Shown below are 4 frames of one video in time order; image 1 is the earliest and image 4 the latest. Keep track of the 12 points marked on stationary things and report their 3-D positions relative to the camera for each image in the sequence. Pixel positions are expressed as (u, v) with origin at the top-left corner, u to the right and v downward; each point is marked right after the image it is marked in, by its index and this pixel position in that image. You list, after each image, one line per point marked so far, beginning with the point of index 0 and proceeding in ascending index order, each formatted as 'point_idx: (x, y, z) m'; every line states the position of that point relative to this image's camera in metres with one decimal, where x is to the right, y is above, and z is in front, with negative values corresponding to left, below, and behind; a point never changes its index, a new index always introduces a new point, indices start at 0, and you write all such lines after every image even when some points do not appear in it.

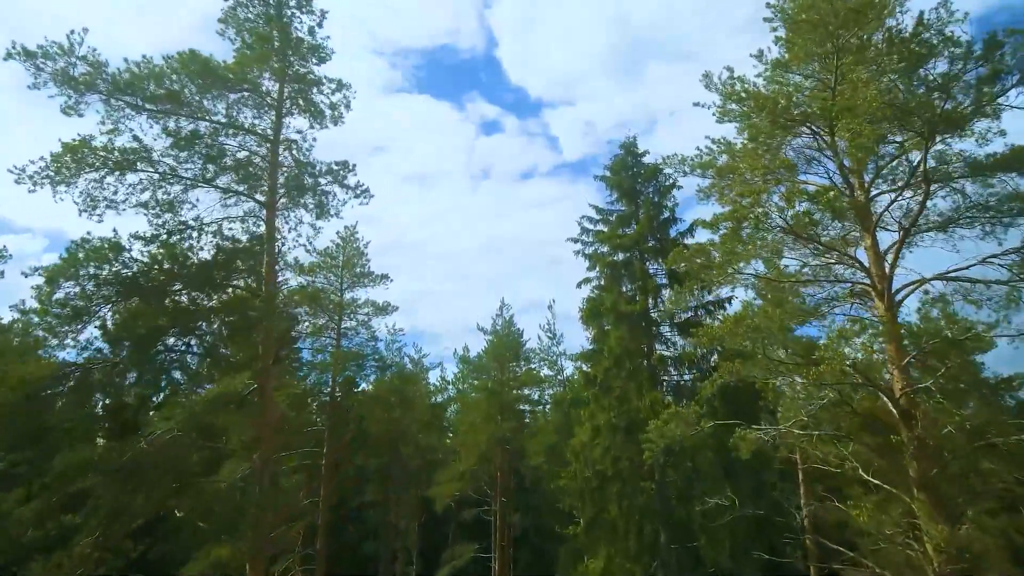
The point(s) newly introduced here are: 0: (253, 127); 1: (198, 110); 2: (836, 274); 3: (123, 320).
0: (-5.0, +3.1, +14.4) m
1: (-5.8, +3.3, +13.8) m
2: (+6.3, +0.3, +14.8) m
3: (-6.9, -0.6, +13.1) m
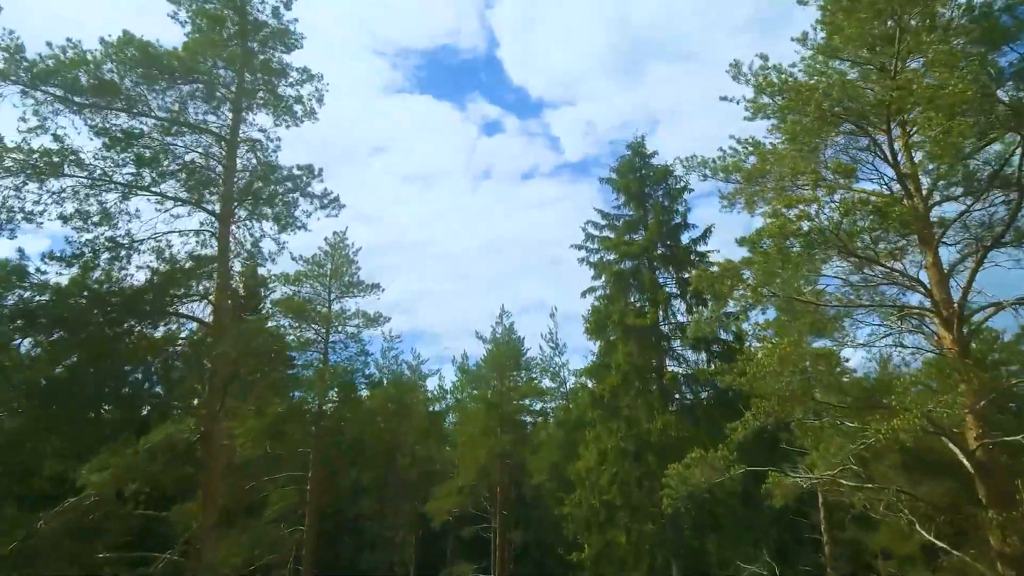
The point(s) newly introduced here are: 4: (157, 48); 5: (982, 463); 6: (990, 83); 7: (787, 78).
0: (-5.1, +2.7, +12.3) m
1: (-5.9, +2.9, +11.7) m
2: (+6.3, -0.1, +12.7) m
3: (-6.9, -1.0, +11.0) m
4: (-5.7, +3.8, +11.9) m
5: (+6.7, -2.5, +10.6) m
6: (+6.6, +2.8, +10.3) m
7: (+4.7, +3.5, +12.5) m
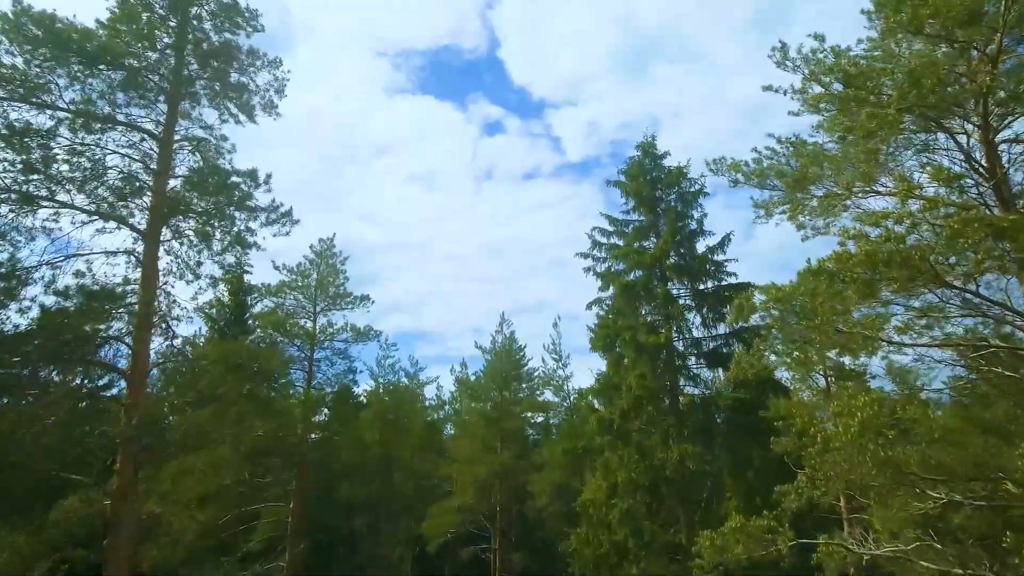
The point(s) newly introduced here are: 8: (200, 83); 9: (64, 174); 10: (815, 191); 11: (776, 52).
0: (-5.1, +2.2, +9.9) m
1: (-5.9, +2.4, +9.4) m
2: (+6.2, -0.5, +10.3) m
3: (-7.0, -1.4, +8.7) m
4: (-5.7, +3.4, +9.6) m
5: (+6.6, -2.9, +8.3) m
6: (+6.6, +2.4, +7.9) m
7: (+4.7, +3.1, +10.2) m
8: (-4.5, +3.0, +10.8) m
9: (-5.6, +1.4, +9.4) m
10: (+4.6, +1.5, +11.4) m
11: (+4.0, +3.6, +11.2) m
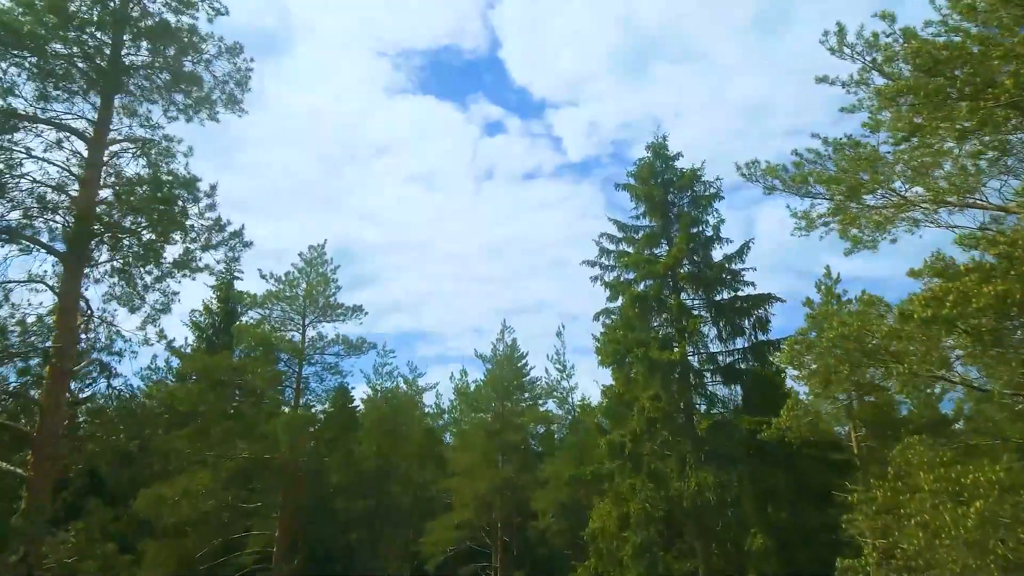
0: (-5.0, +1.9, +8.2) m
1: (-5.8, +2.1, +7.6) m
2: (+6.3, -0.9, +8.5) m
3: (-6.9, -1.8, +6.9) m
4: (-5.6, +3.0, +7.8) m
5: (+6.7, -3.3, +6.5) m
6: (+6.6, +2.0, +6.1) m
7: (+4.7, +2.7, +8.4) m
8: (-4.5, +2.6, +9.1) m
9: (-5.6, +1.1, +7.6) m
10: (+4.7, +1.1, +9.6) m
11: (+4.0, +3.2, +9.4) m
